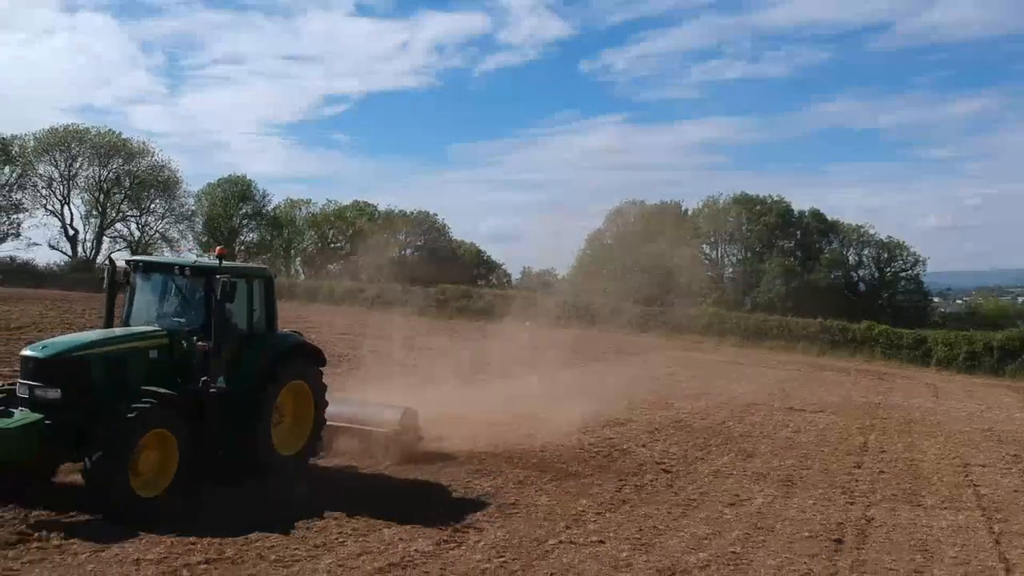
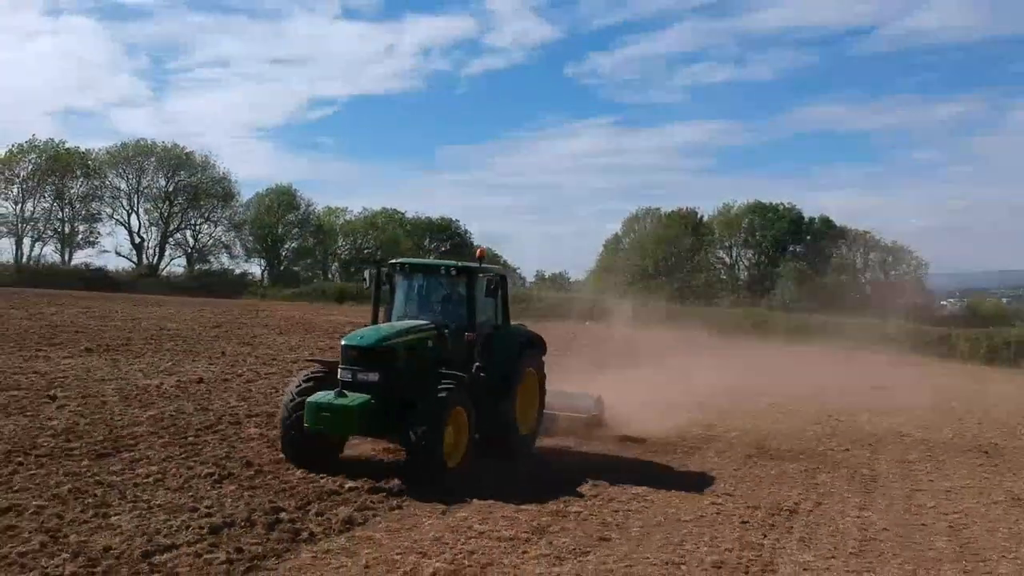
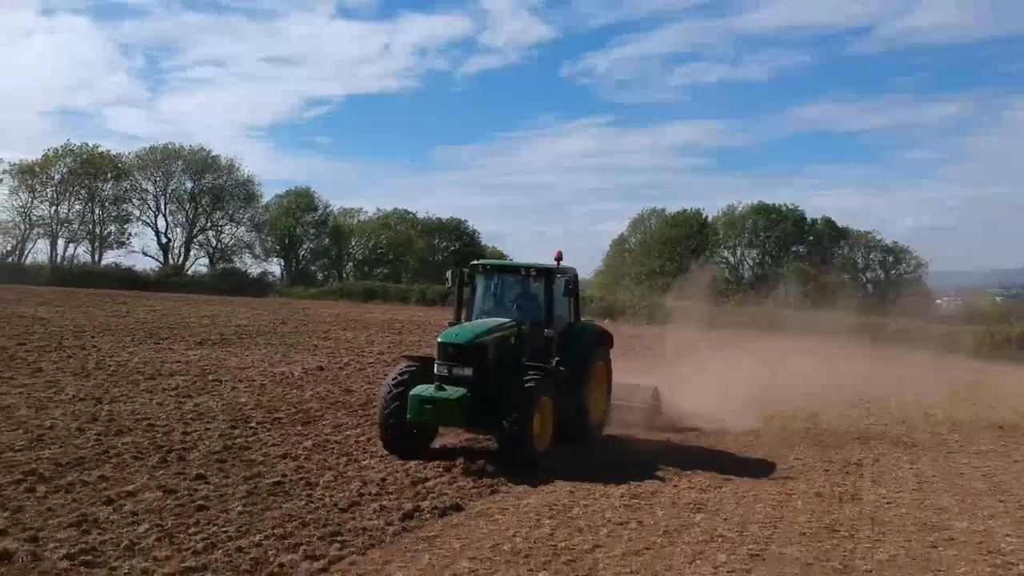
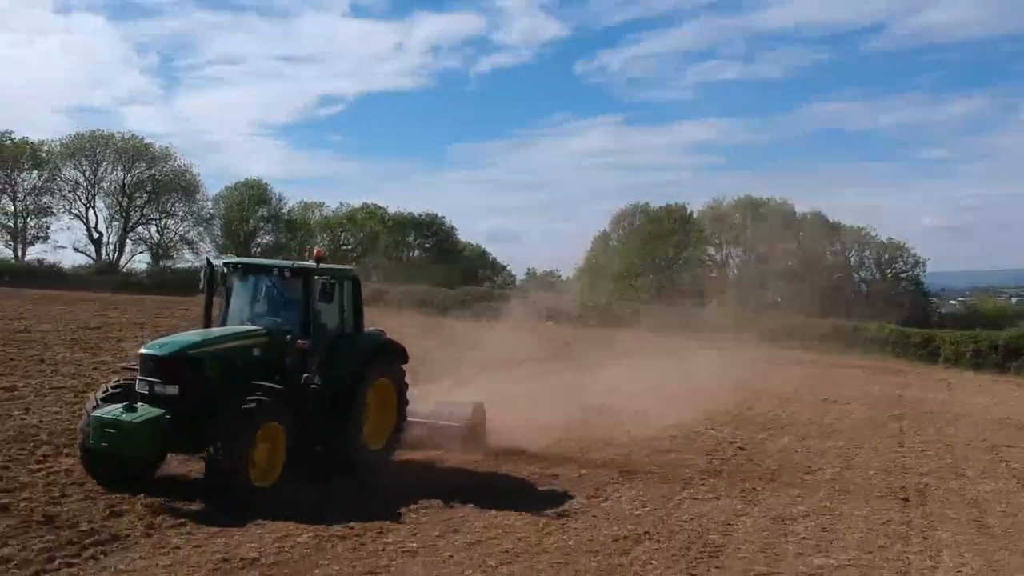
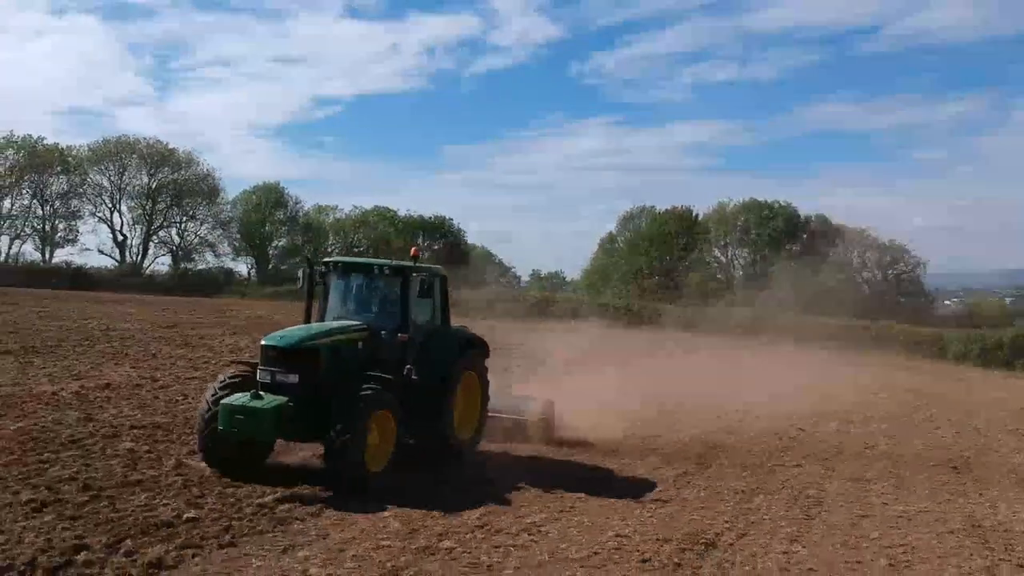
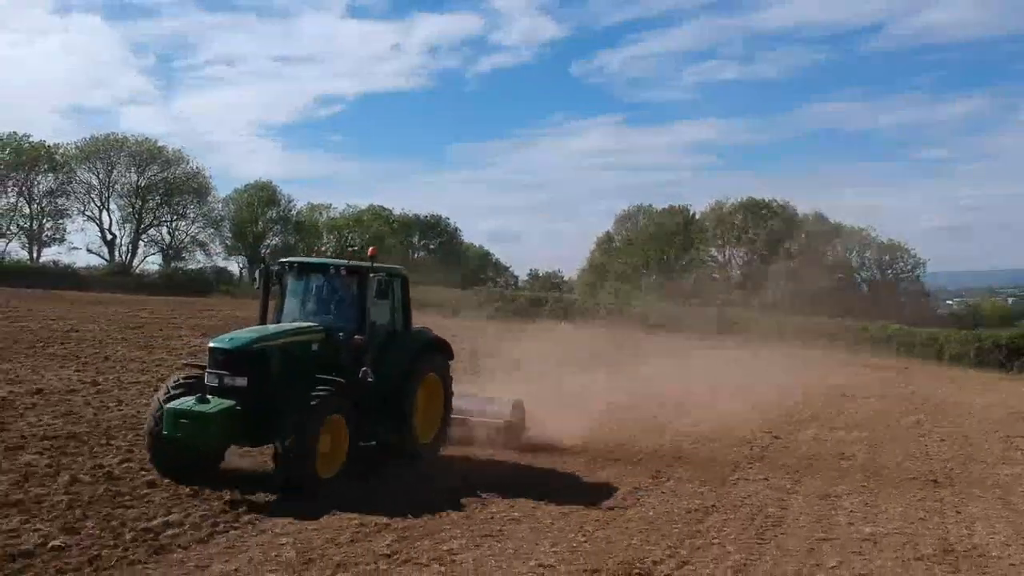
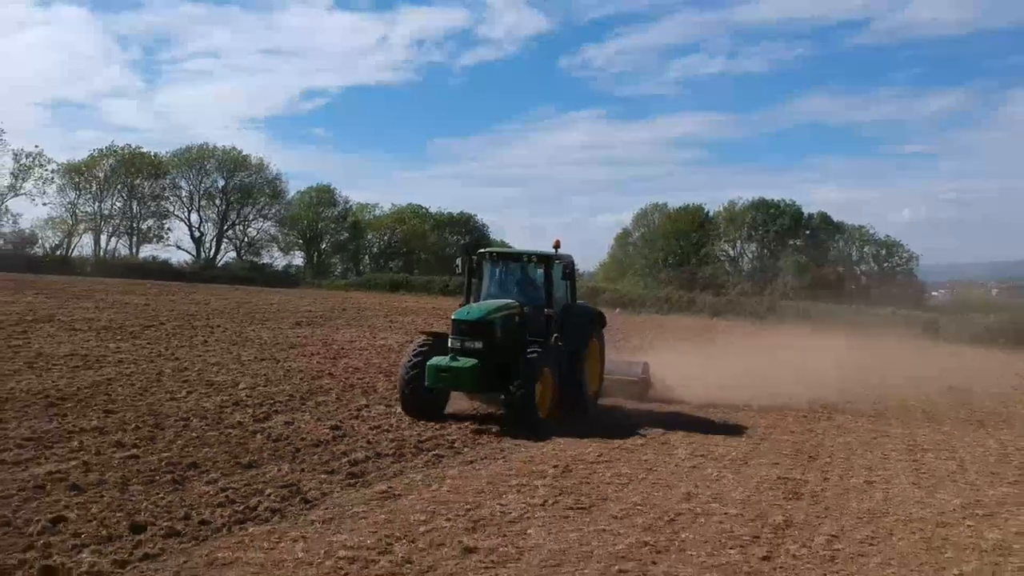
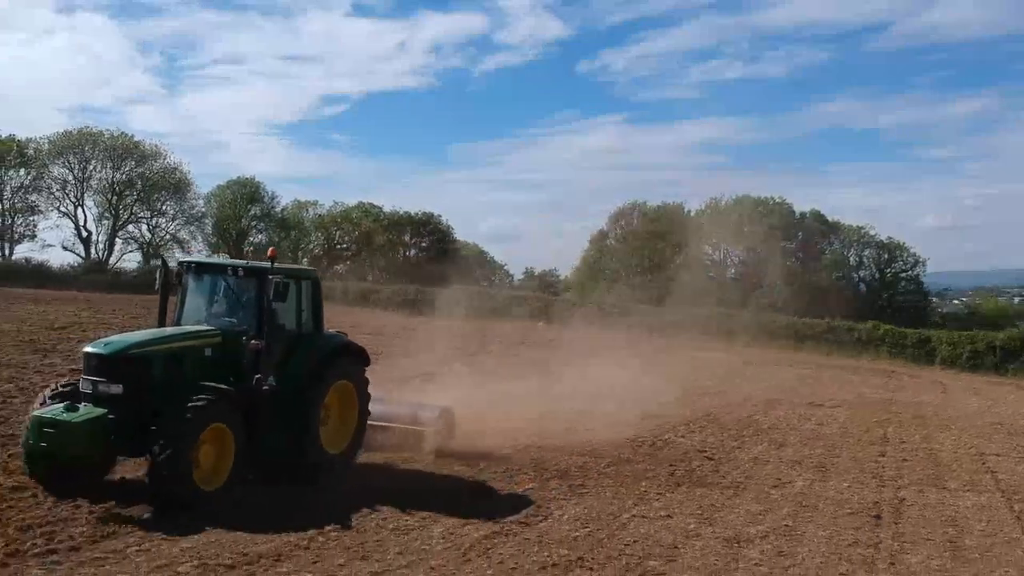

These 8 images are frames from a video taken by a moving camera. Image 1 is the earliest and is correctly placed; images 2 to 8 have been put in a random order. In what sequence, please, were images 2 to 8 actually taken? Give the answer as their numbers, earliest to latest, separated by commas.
8, 4, 6, 5, 2, 3, 7
